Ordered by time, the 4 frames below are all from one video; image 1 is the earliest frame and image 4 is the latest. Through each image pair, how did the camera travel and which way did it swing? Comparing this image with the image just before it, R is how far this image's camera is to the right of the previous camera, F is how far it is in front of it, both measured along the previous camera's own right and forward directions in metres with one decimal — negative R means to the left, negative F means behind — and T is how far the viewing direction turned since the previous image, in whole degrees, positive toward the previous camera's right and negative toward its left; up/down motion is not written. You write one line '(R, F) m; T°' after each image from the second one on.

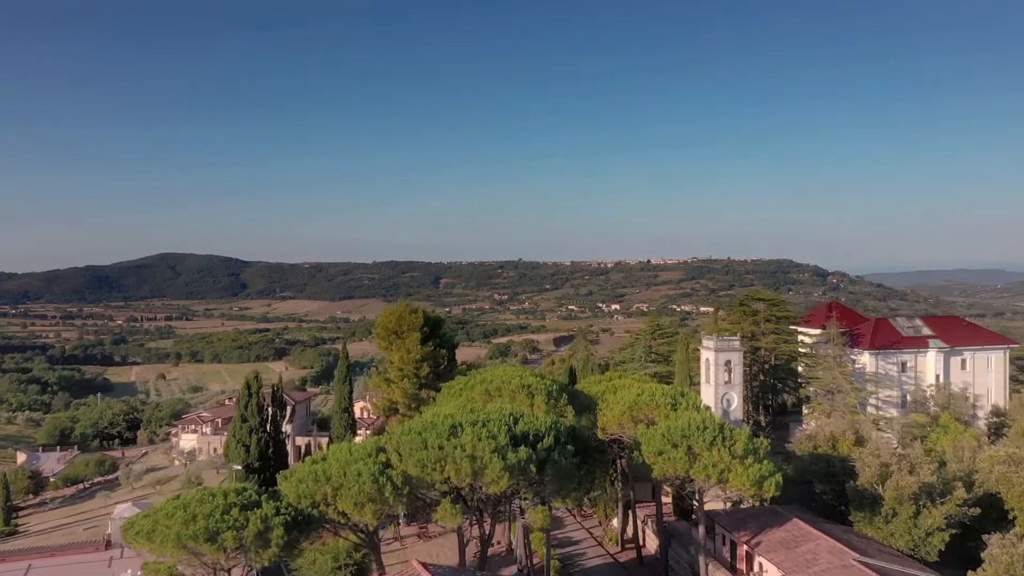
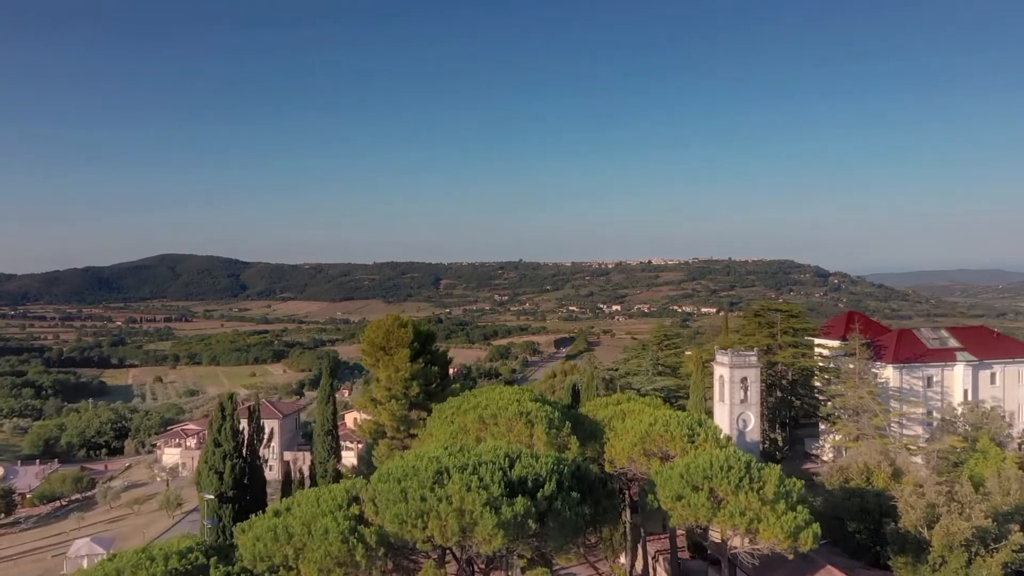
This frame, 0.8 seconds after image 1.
(+0.1, +1.9) m; 0°
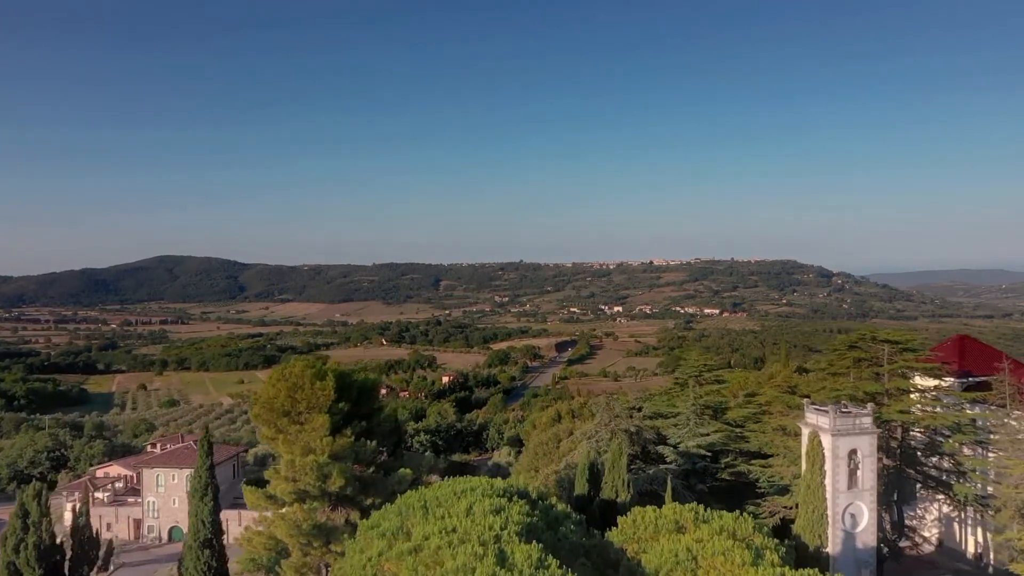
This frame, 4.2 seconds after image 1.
(+0.4, +7.9) m; 0°
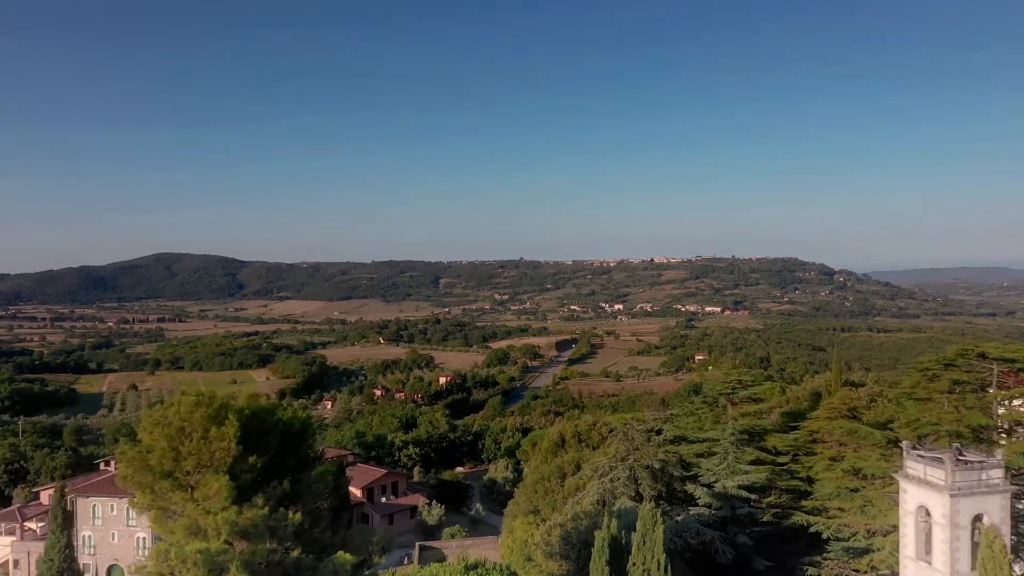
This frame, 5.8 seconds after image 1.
(+0.2, +4.2) m; 0°
